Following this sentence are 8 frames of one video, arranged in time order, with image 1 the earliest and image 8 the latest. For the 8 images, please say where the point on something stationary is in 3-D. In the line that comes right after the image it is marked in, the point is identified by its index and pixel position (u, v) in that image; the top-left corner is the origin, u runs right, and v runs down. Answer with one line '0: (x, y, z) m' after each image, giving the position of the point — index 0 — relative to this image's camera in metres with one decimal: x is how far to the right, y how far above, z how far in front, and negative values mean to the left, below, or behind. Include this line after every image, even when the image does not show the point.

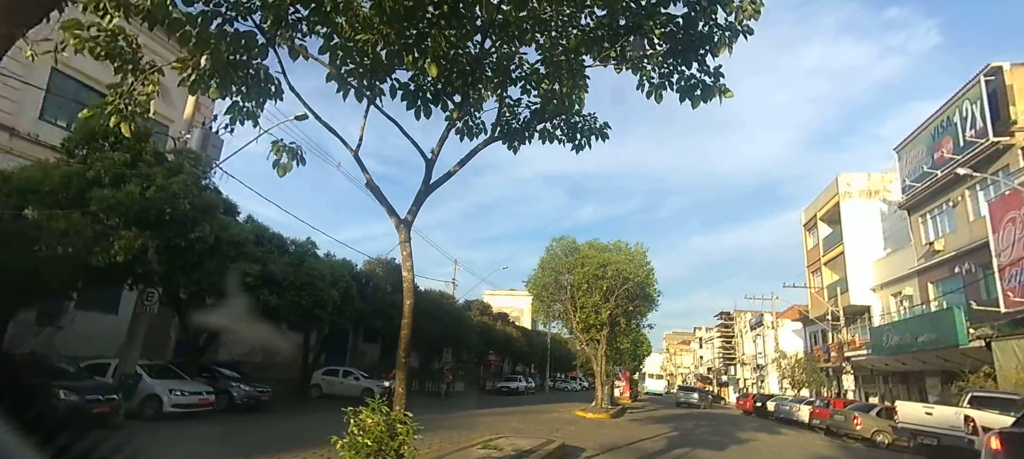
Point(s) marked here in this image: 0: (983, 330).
0: (+17.7, -3.8, +19.0) m
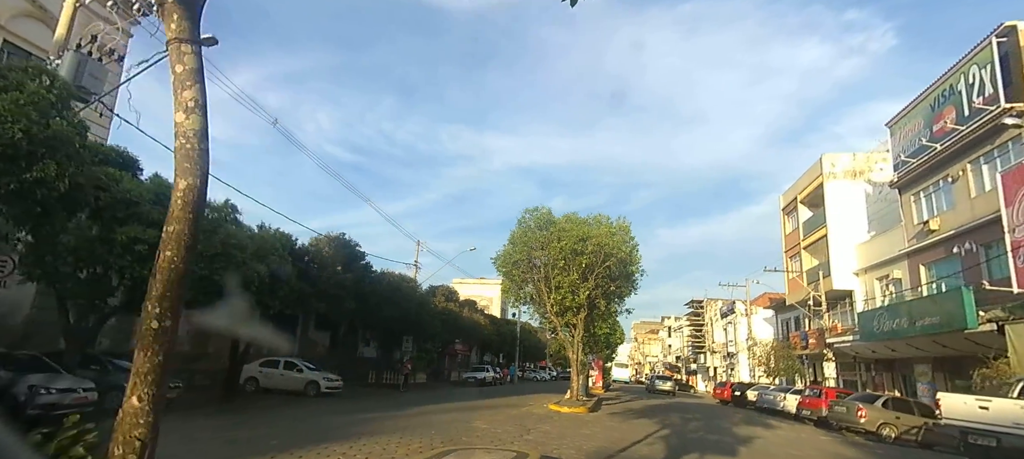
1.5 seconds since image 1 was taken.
0: (+16.5, -2.8, +17.4) m
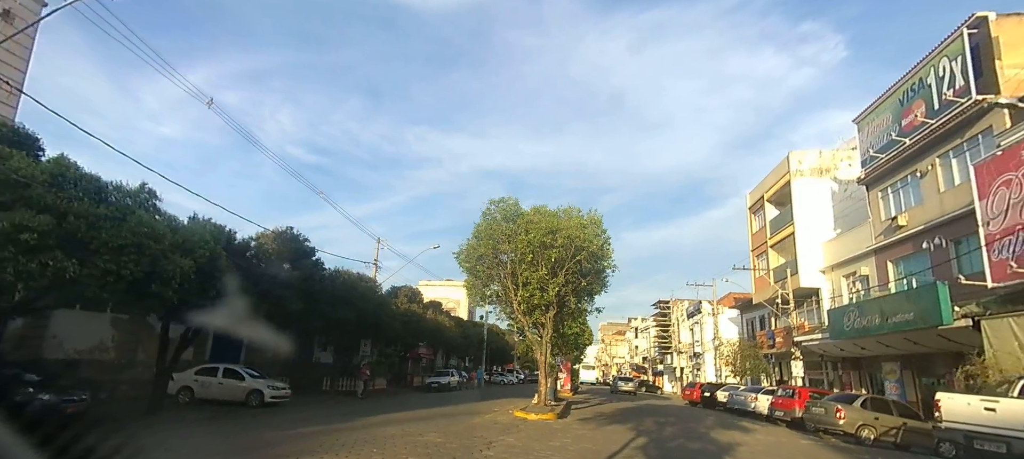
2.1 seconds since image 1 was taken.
0: (+15.3, -2.6, +17.0) m
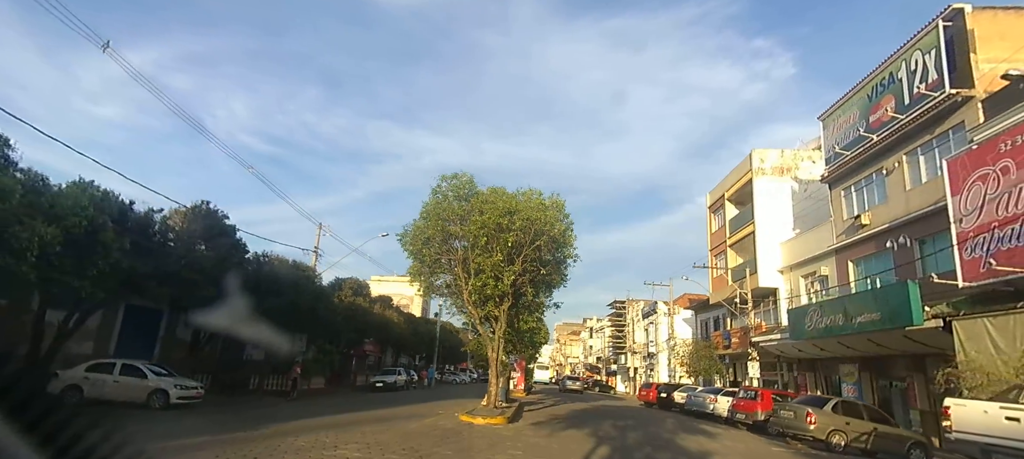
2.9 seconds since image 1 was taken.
0: (+13.7, -2.5, +16.3) m
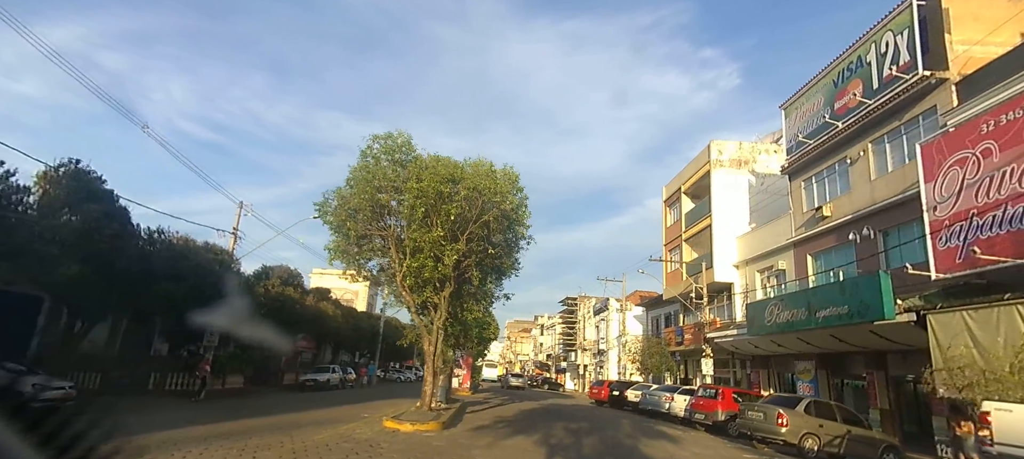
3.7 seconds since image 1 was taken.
0: (+12.0, -2.1, +15.3) m
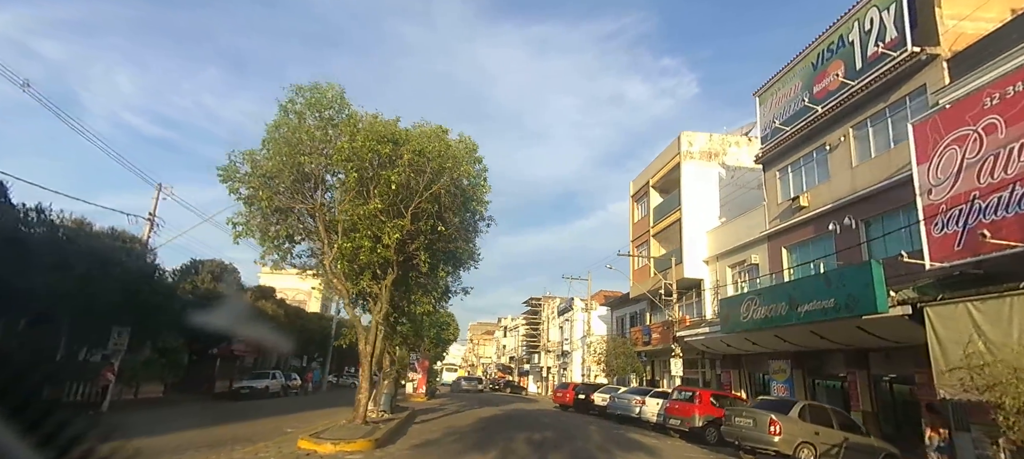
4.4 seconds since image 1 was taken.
0: (+10.8, -1.7, +14.0) m
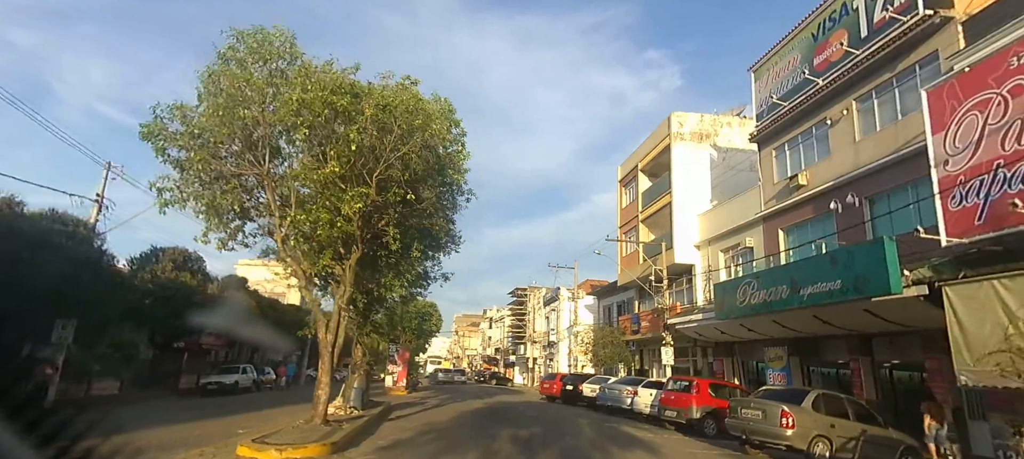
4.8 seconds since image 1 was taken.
0: (+10.4, -1.0, +12.9) m
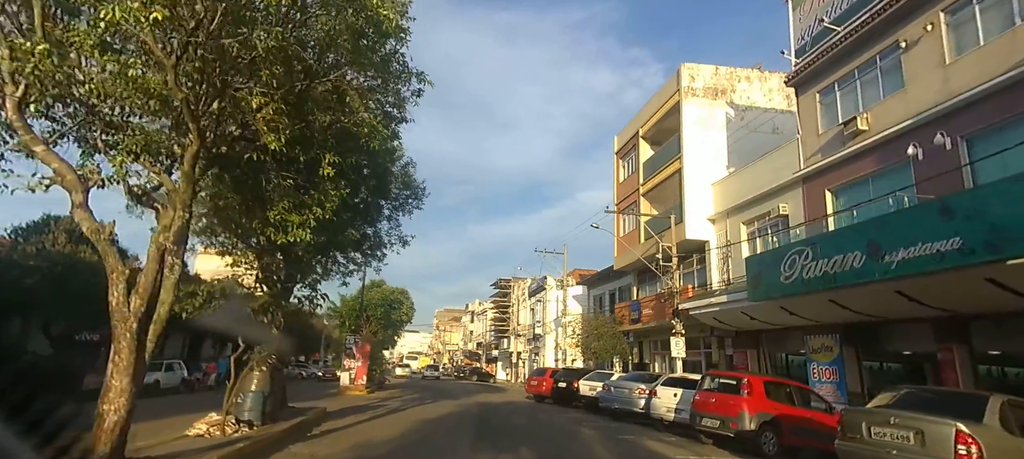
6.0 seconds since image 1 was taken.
0: (+10.1, +0.3, +8.6) m
